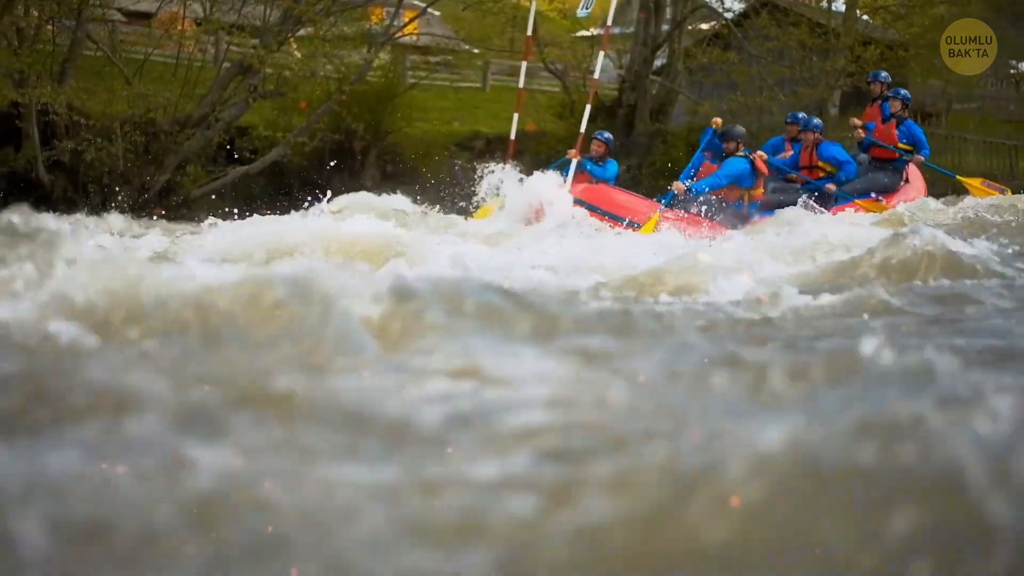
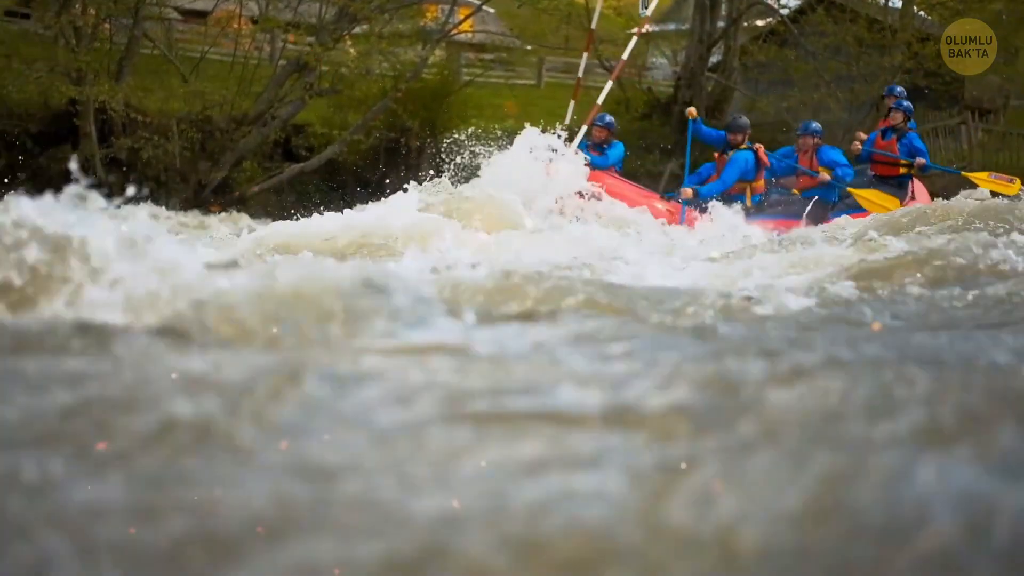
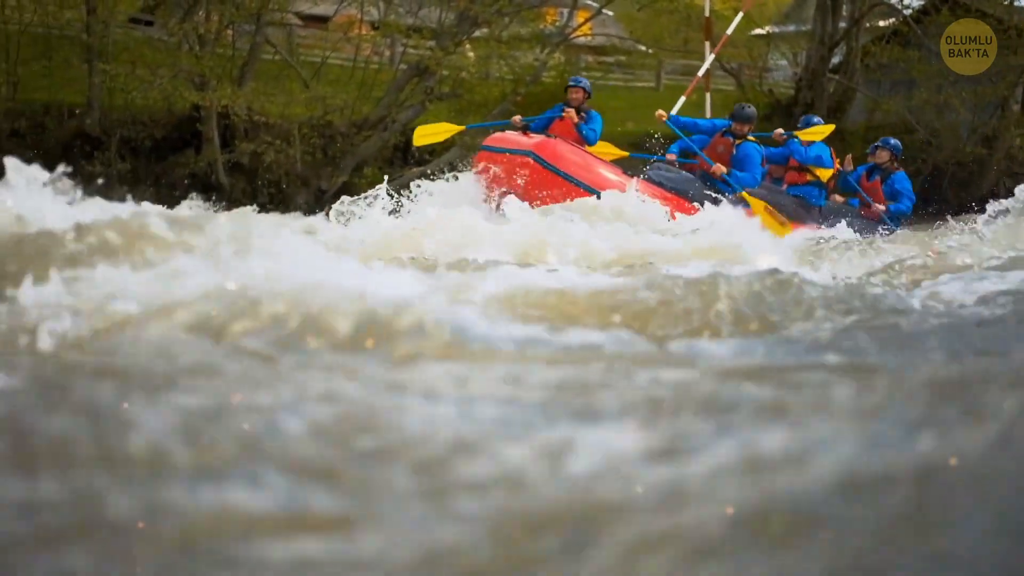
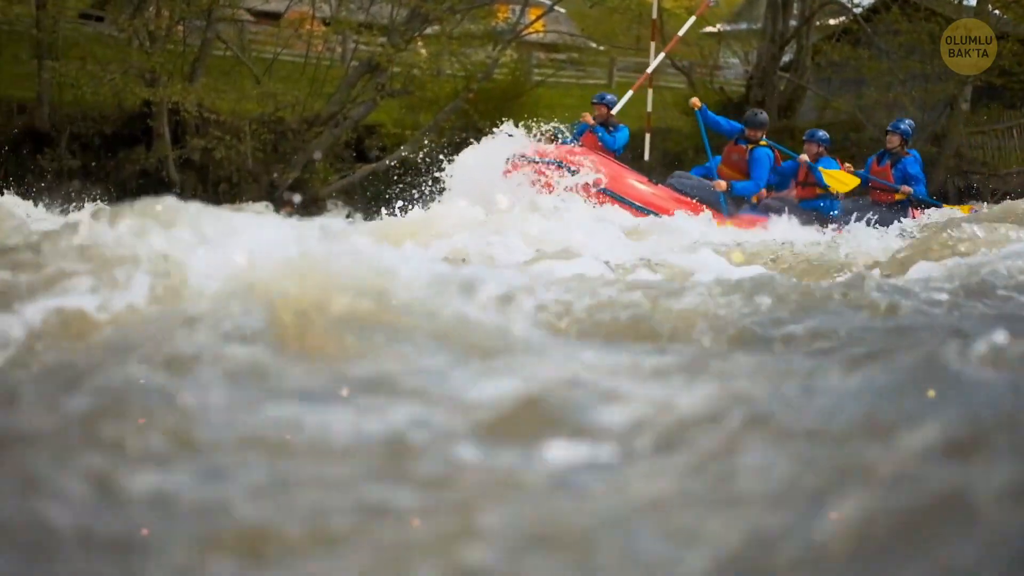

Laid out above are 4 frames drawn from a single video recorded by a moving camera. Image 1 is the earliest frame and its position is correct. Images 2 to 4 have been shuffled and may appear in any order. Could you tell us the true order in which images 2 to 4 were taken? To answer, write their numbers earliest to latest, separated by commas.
2, 4, 3
